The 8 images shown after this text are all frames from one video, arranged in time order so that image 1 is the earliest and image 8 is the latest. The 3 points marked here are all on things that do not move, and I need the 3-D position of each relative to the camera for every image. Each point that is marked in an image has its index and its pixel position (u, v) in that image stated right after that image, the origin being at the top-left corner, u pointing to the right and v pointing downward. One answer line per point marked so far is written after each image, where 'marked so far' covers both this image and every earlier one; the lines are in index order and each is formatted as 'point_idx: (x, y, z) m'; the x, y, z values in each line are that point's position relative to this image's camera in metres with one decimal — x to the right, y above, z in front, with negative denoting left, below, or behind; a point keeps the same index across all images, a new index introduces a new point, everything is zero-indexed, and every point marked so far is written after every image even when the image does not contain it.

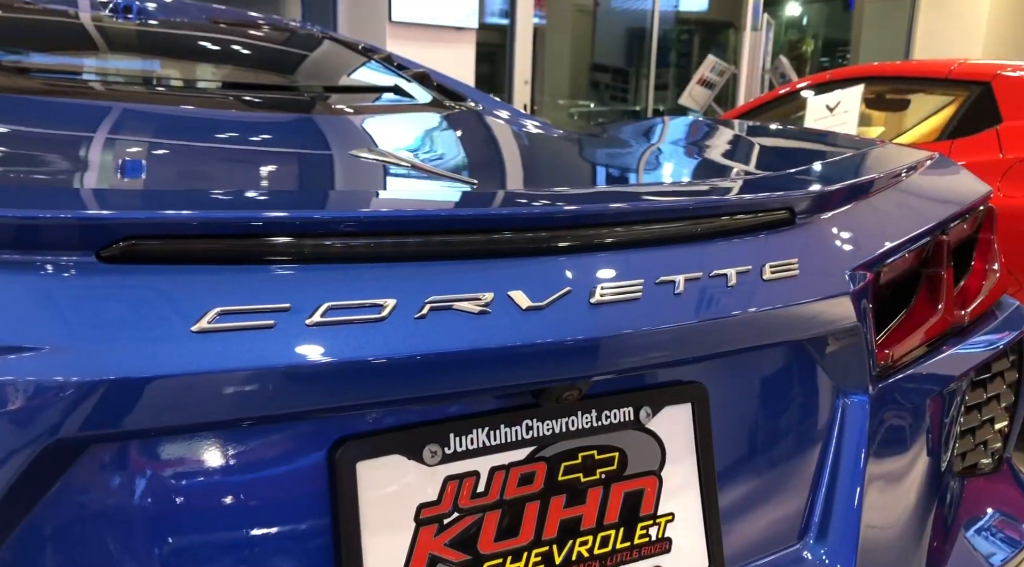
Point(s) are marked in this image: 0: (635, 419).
0: (+0.1, -0.1, +0.7) m
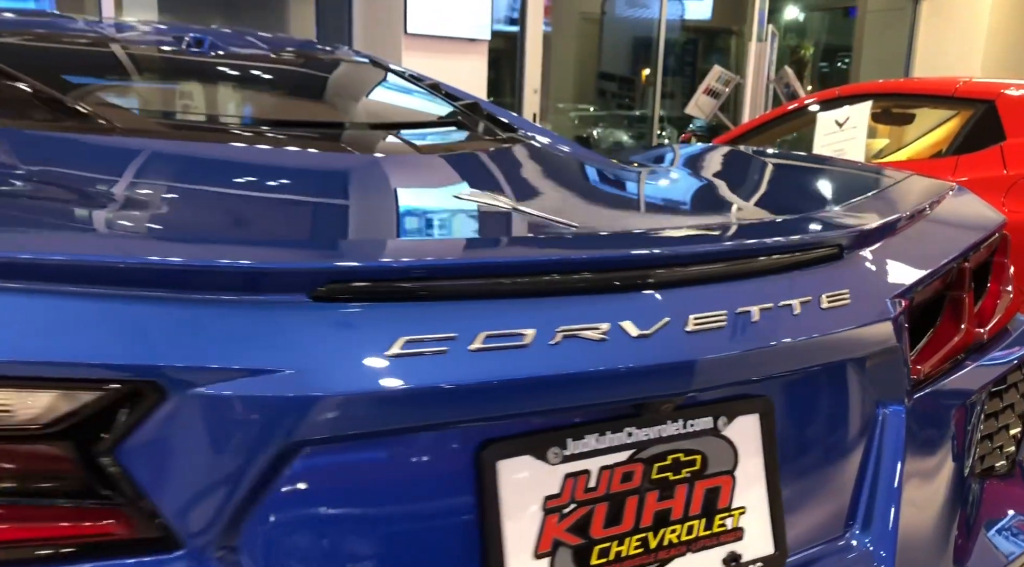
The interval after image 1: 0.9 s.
0: (+0.2, -0.1, +0.8) m
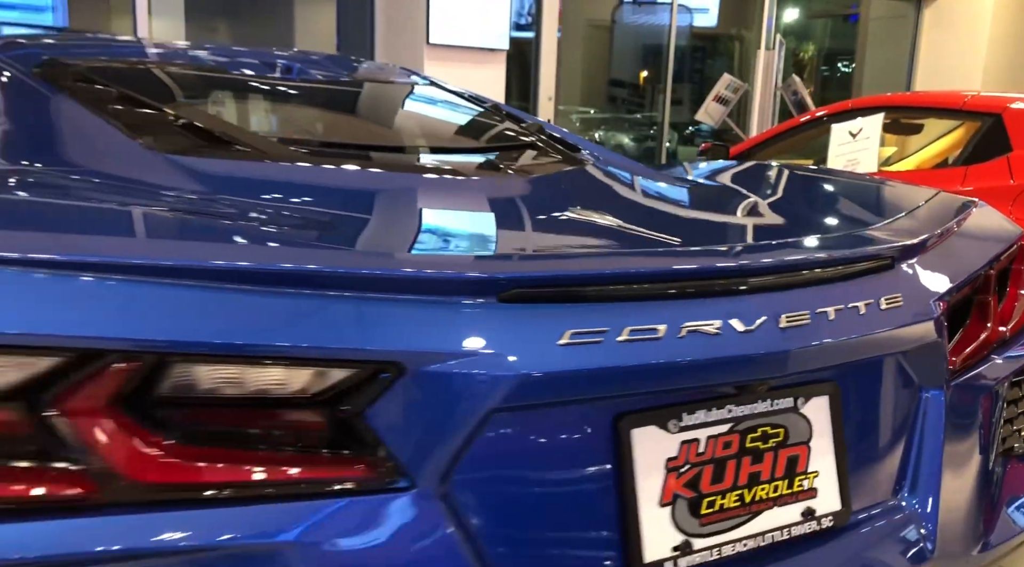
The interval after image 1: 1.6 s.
0: (+0.3, -0.1, +1.0) m
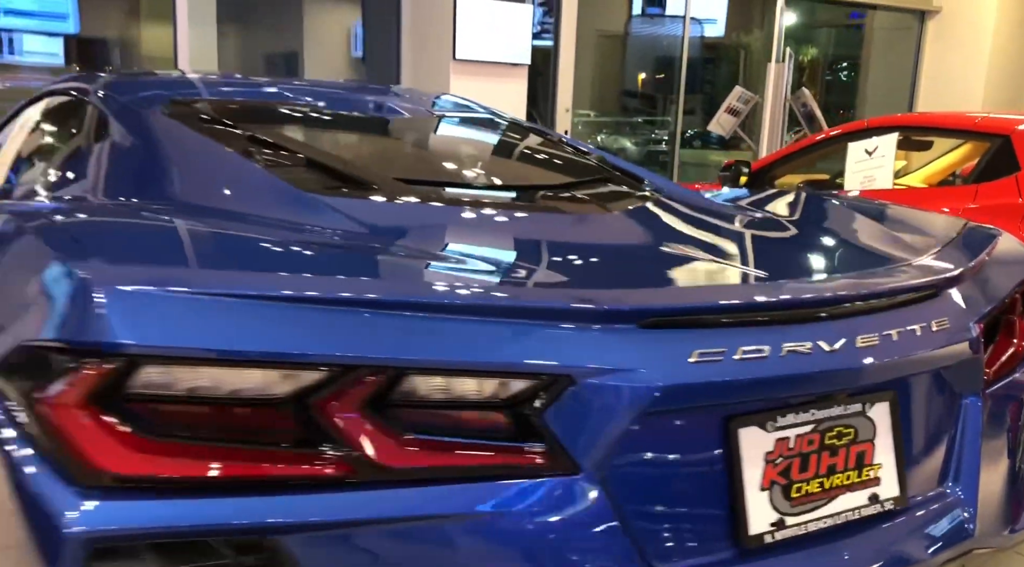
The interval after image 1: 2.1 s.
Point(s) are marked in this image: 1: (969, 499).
0: (+0.5, -0.2, +1.2) m
1: (+0.7, -0.3, +1.3) m
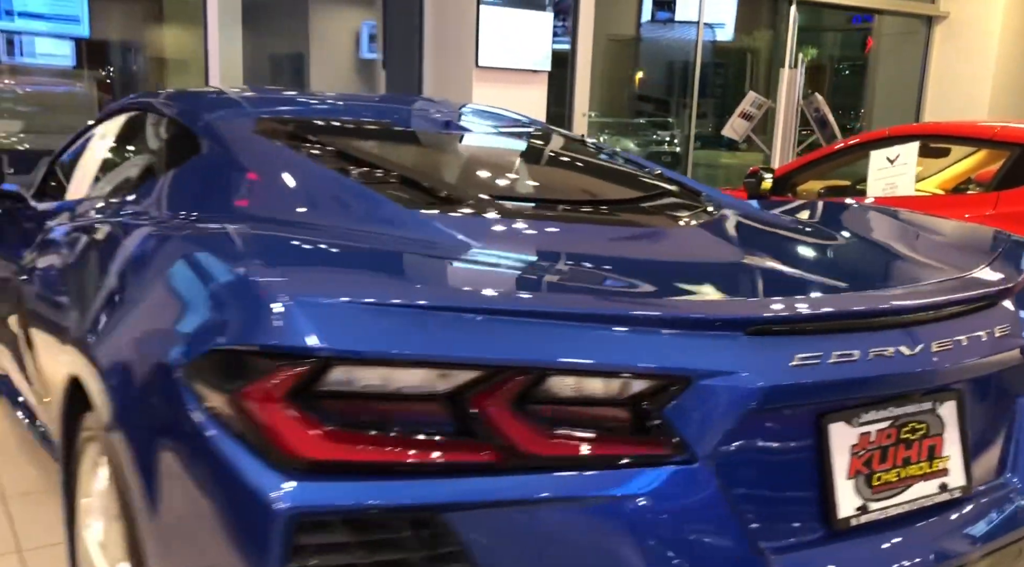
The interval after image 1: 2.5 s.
0: (+0.6, -0.2, +1.3) m
1: (+0.8, -0.3, +1.4) m
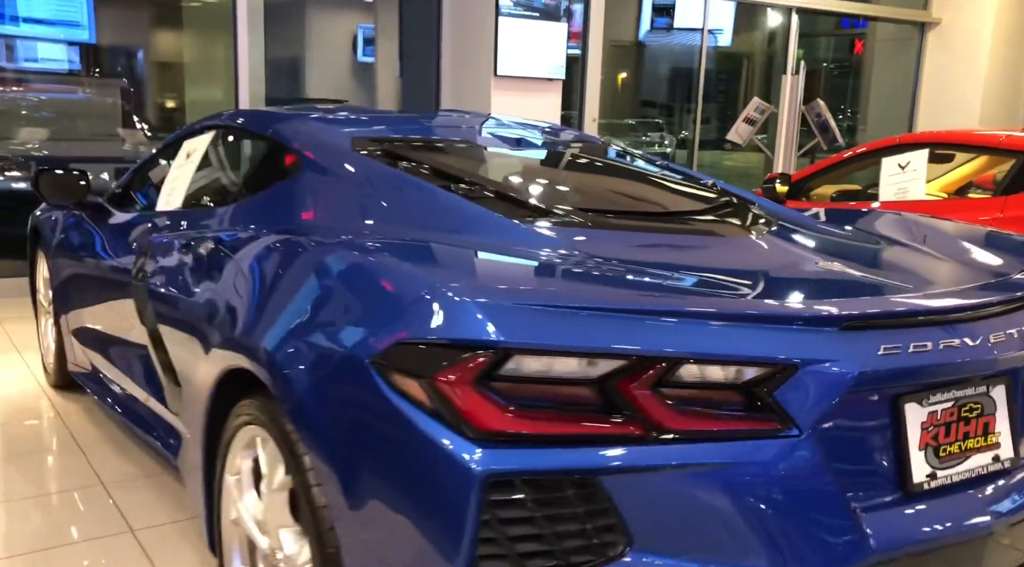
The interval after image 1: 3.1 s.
0: (+0.8, -0.2, +1.5) m
1: (+1.0, -0.3, +1.7) m
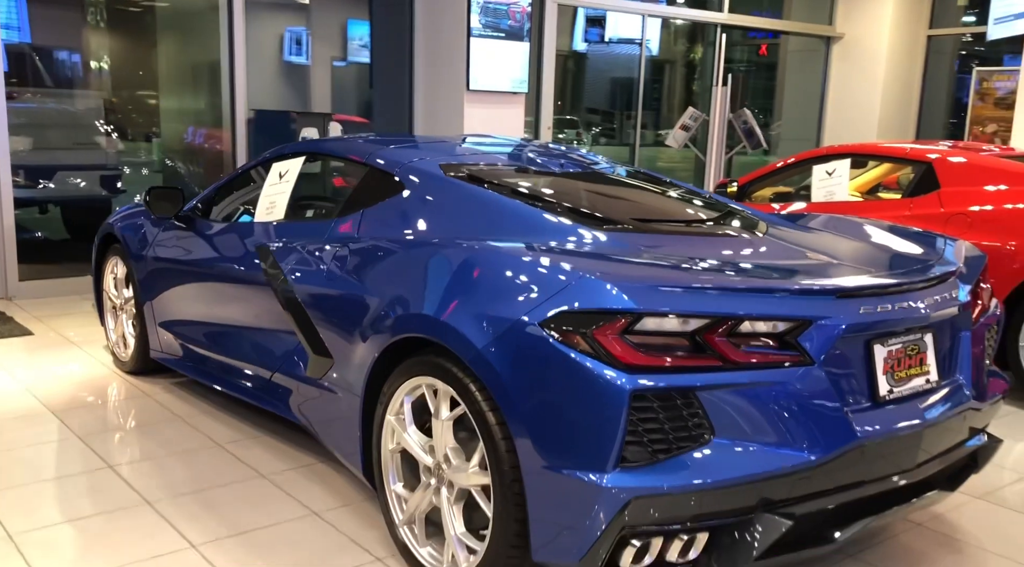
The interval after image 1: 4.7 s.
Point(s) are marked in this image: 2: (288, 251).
0: (+1.1, -0.1, +2.4) m
1: (+1.3, -0.3, +2.5) m
2: (-0.8, +0.1, +3.1) m
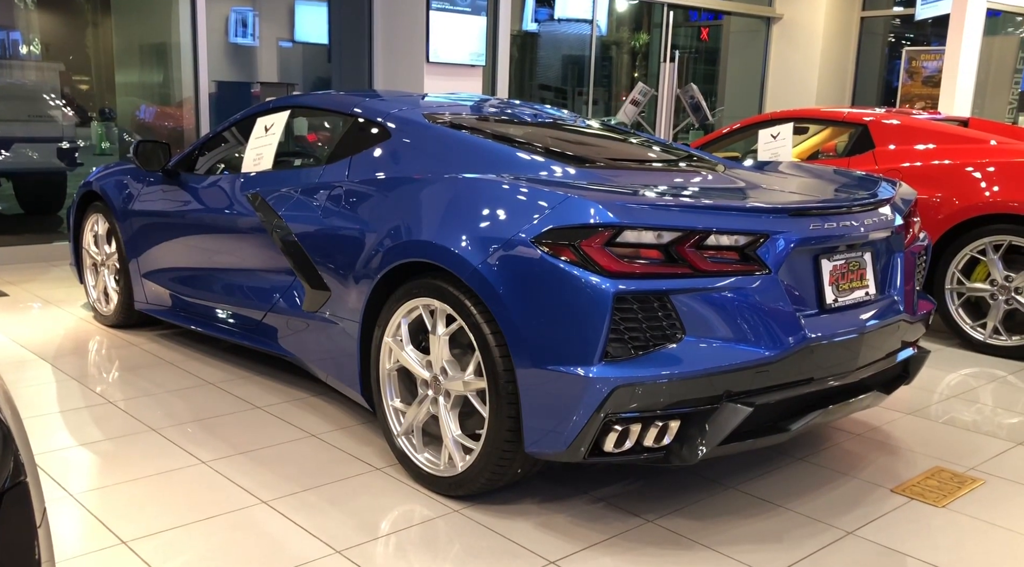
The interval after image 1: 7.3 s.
0: (+1.1, +0.1, +2.7) m
1: (+1.2, -0.1, +2.9) m
2: (-0.9, +0.3, +3.3) m
